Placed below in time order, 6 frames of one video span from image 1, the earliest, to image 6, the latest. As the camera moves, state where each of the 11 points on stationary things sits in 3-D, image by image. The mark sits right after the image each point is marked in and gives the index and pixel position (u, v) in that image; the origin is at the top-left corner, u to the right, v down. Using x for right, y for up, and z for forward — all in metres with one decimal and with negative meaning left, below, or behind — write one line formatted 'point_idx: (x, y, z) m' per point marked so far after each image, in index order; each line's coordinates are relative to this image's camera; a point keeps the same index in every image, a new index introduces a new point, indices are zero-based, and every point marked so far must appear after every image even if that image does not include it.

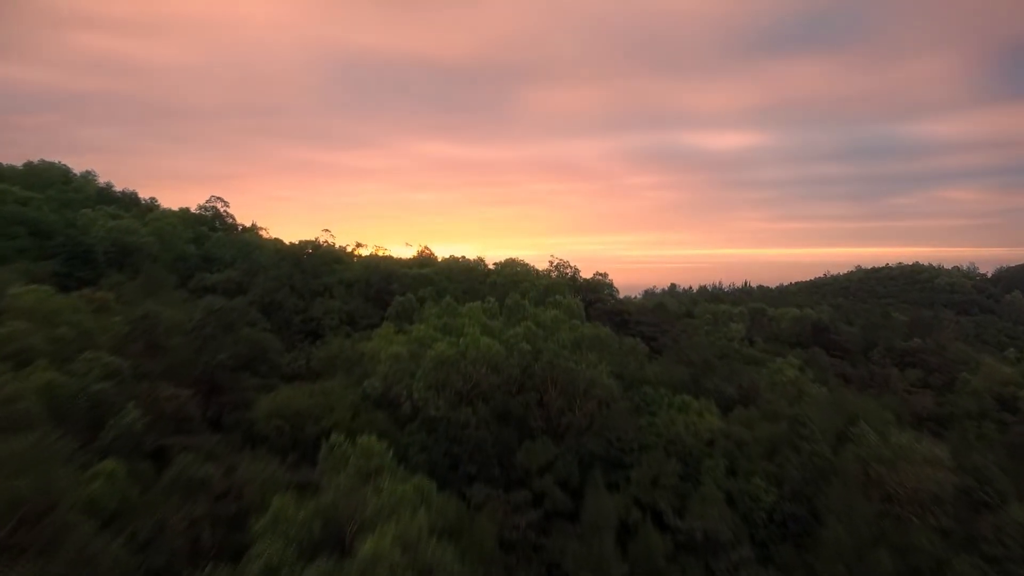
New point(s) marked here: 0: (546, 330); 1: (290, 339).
0: (+0.7, -0.9, +13.5) m
1: (-6.0, -1.3, +16.9) m
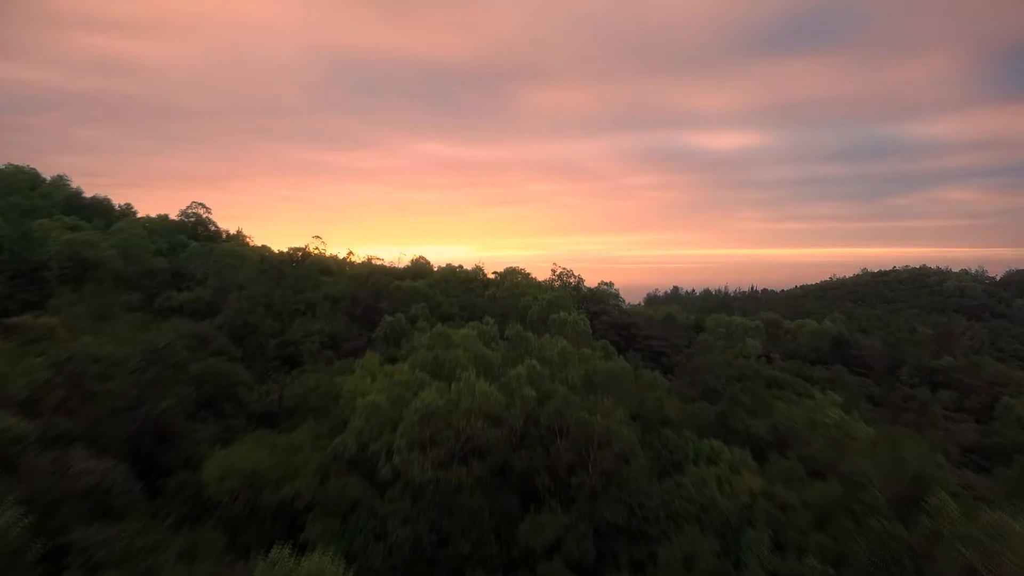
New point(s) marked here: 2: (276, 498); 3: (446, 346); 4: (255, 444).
0: (+0.8, -1.5, +11.7) m
1: (-6.0, -1.9, +15.1) m
2: (-3.3, -2.9, +8.7) m
3: (-1.4, -1.3, +13.1) m
4: (-4.1, -2.5, +10.0) m
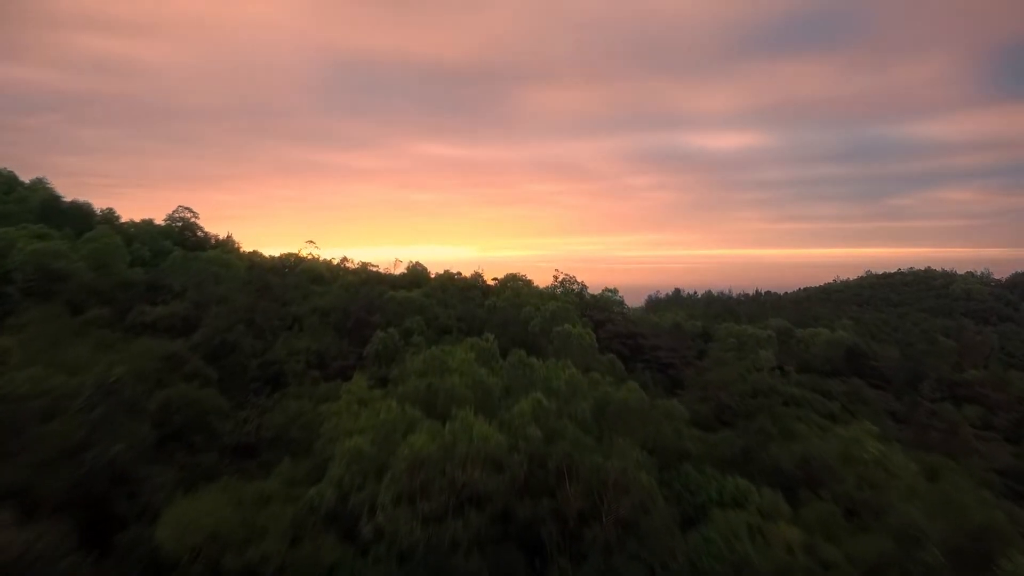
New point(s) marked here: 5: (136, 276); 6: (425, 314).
0: (+0.8, -1.8, +10.4) m
1: (-5.9, -2.2, +13.8) m
2: (-3.2, -3.3, +7.5) m
3: (-1.3, -1.6, +11.9) m
4: (-4.1, -2.9, +8.7) m
5: (-10.2, +0.3, +17.0) m
6: (-2.8, -0.8, +19.8) m
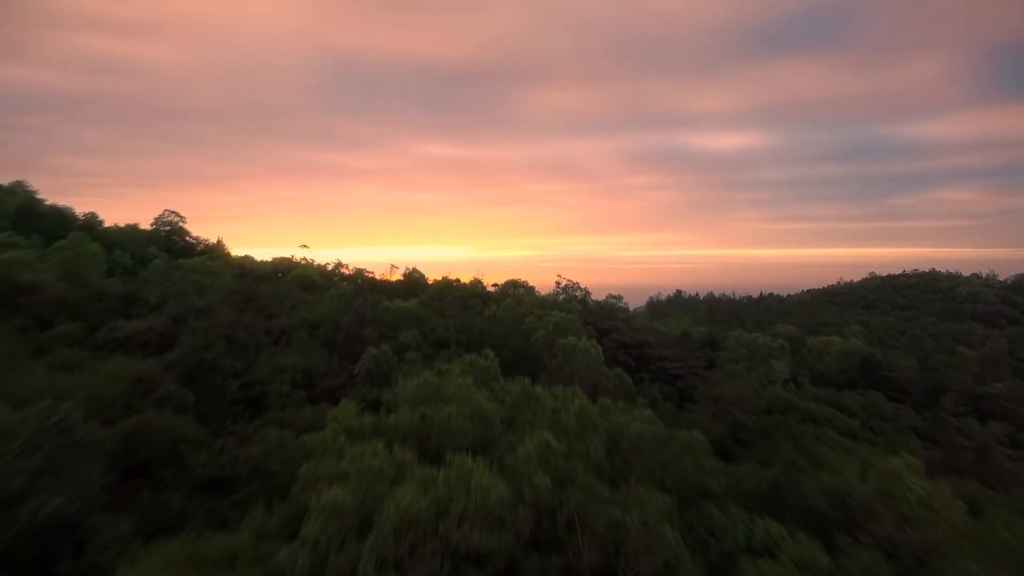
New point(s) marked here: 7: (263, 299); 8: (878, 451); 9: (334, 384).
0: (+0.8, -2.1, +9.3) m
1: (-5.9, -2.5, +12.7) m
2: (-3.2, -3.6, +6.3) m
3: (-1.3, -1.9, +10.8) m
4: (-4.0, -3.2, +7.6) m
5: (-10.2, 0.0, +15.9) m
6: (-2.7, -1.1, +18.7) m
7: (-7.3, -0.3, +18.4) m
8: (+9.6, -4.3, +16.4) m
9: (-4.1, -2.2, +14.4) m
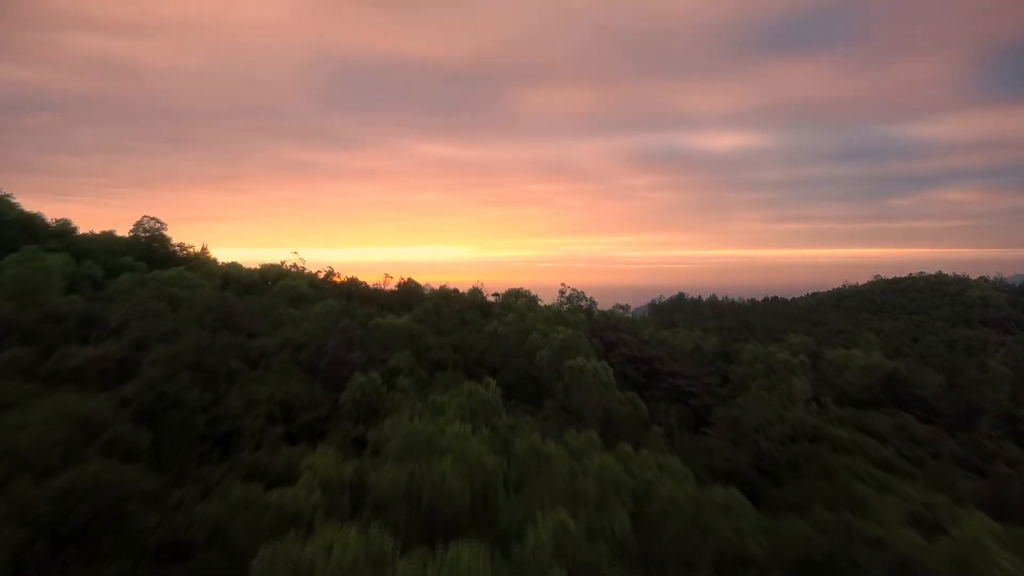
0: (+0.9, -2.6, +7.7) m
1: (-5.8, -3.0, +11.1) m
2: (-3.1, -4.0, +4.7) m
3: (-1.2, -2.4, +9.2) m
4: (-3.9, -3.6, +6.0) m
5: (-10.1, -0.4, +14.3) m
6: (-2.7, -1.6, +17.1) m
7: (-7.3, -0.8, +16.8) m
8: (+9.7, -4.7, +14.8) m
9: (-4.0, -2.6, +12.8) m
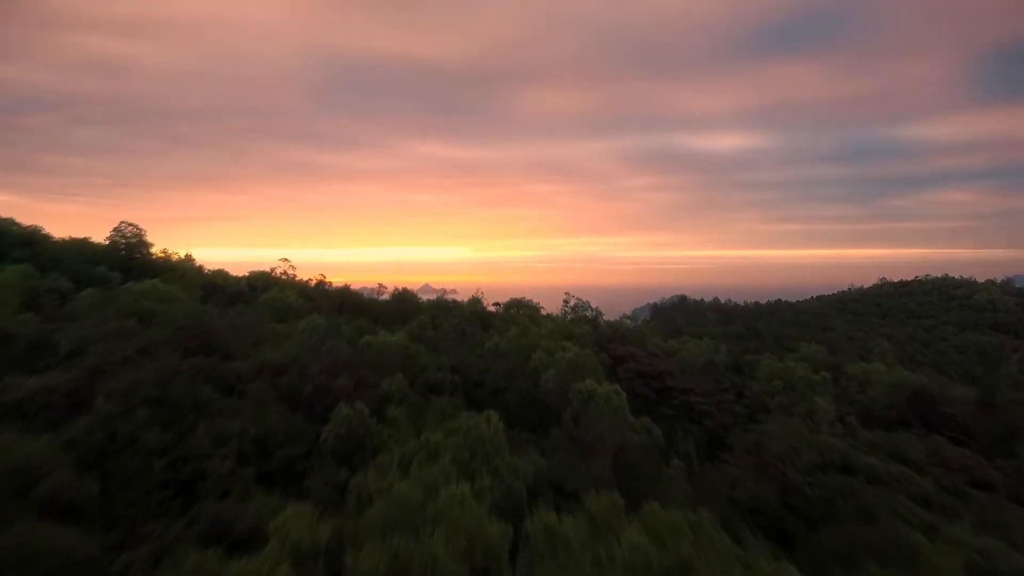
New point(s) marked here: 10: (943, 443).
0: (+1.0, -3.0, +6.2) m
1: (-5.7, -3.4, +9.6) m
2: (-3.0, -4.4, +3.2) m
3: (-1.1, -2.8, +7.6) m
4: (-3.8, -4.0, +4.5) m
5: (-10.0, -0.8, +12.8) m
6: (-2.6, -2.0, +15.6) m
7: (-7.2, -1.2, +15.3) m
8: (+9.8, -5.2, +13.3) m
9: (-4.0, -3.0, +11.3) m
10: (+13.2, -4.8, +19.2) m
